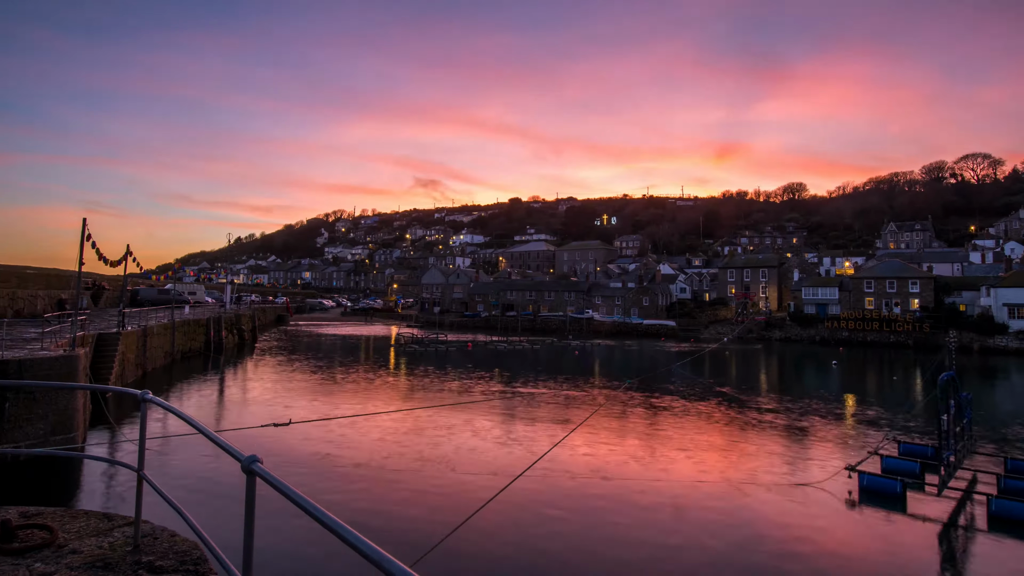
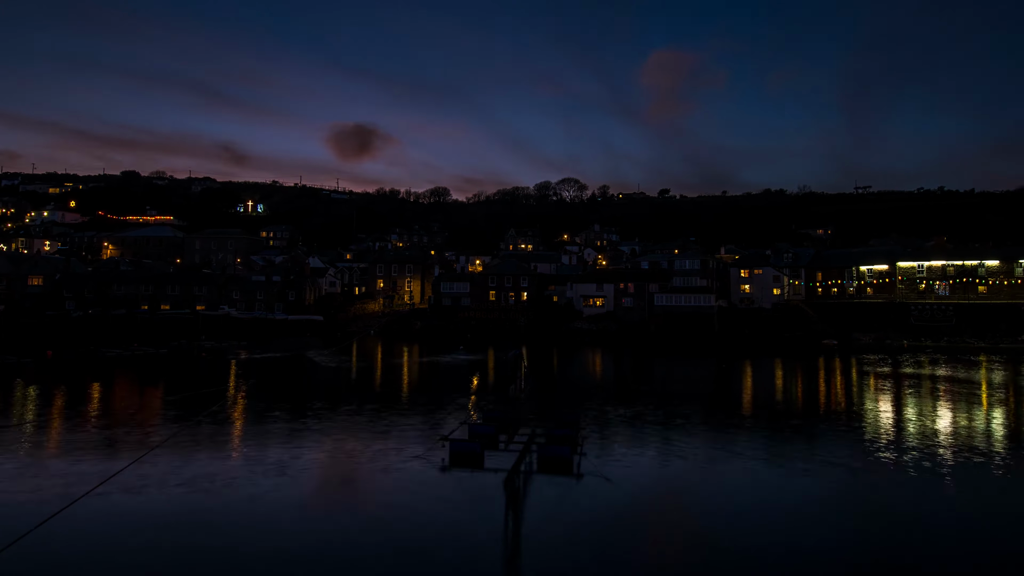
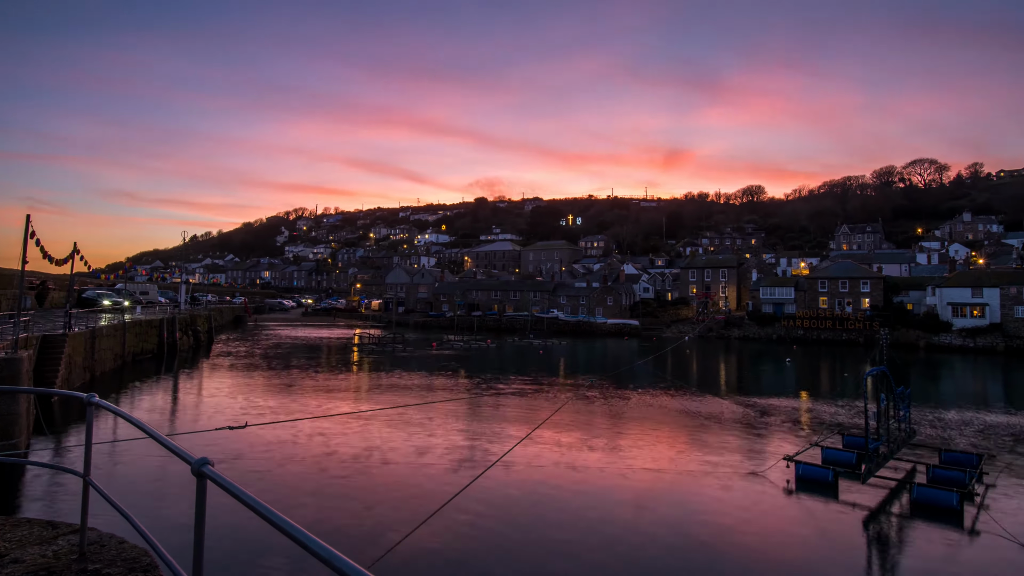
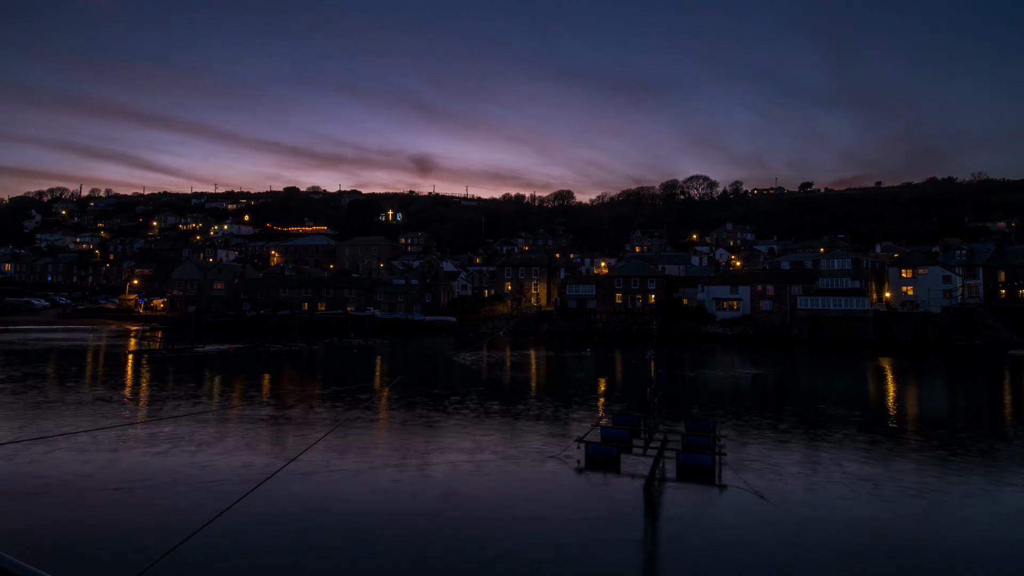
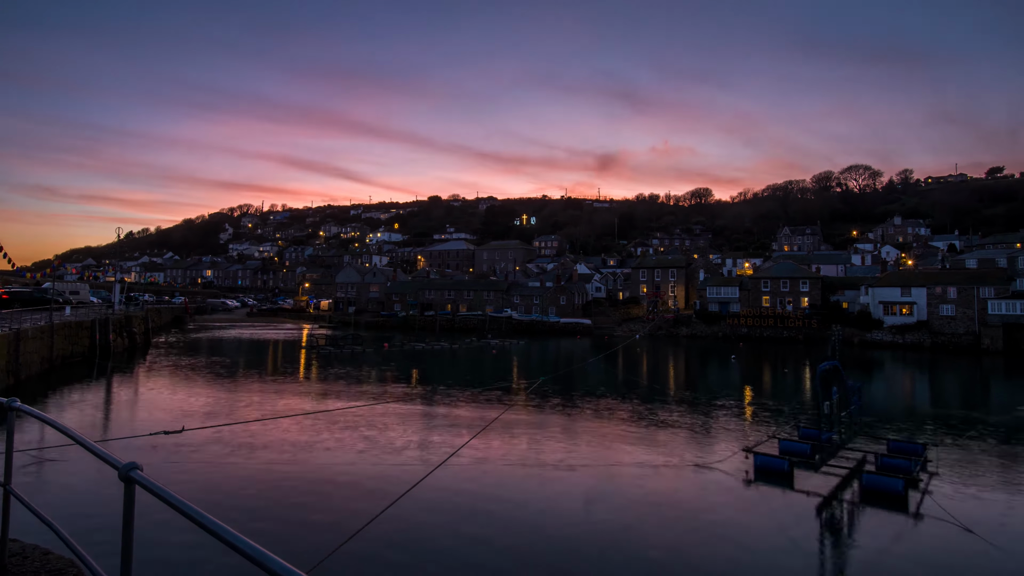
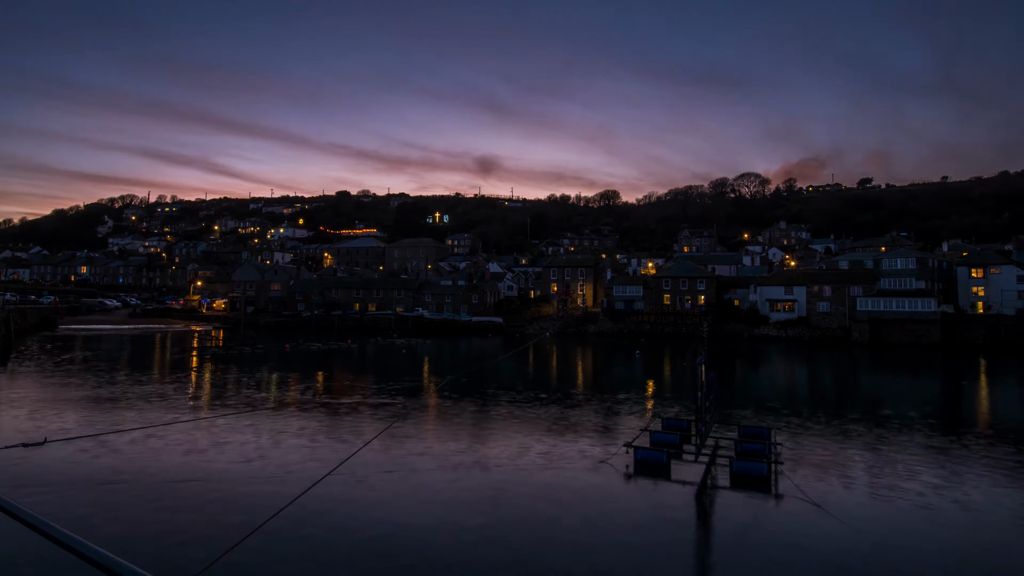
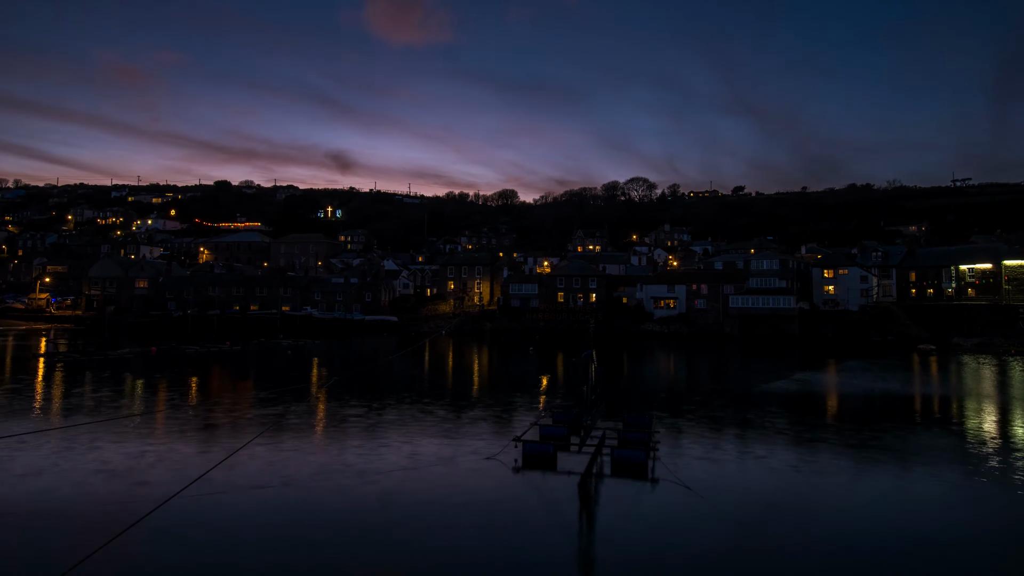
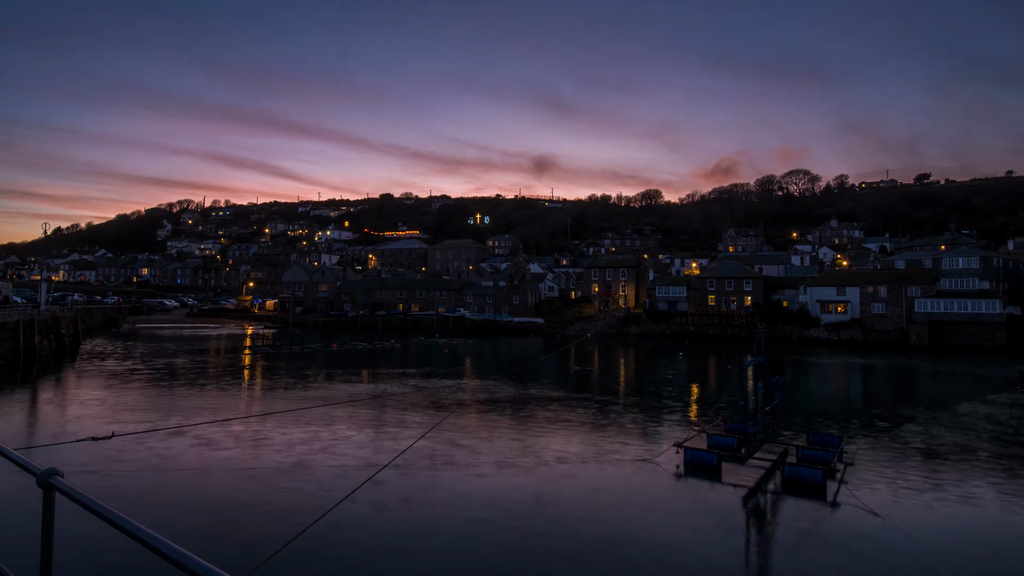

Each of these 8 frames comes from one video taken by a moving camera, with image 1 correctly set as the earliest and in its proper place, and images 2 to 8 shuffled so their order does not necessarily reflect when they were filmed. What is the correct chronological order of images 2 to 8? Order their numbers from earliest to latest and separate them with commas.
3, 5, 8, 6, 4, 7, 2
